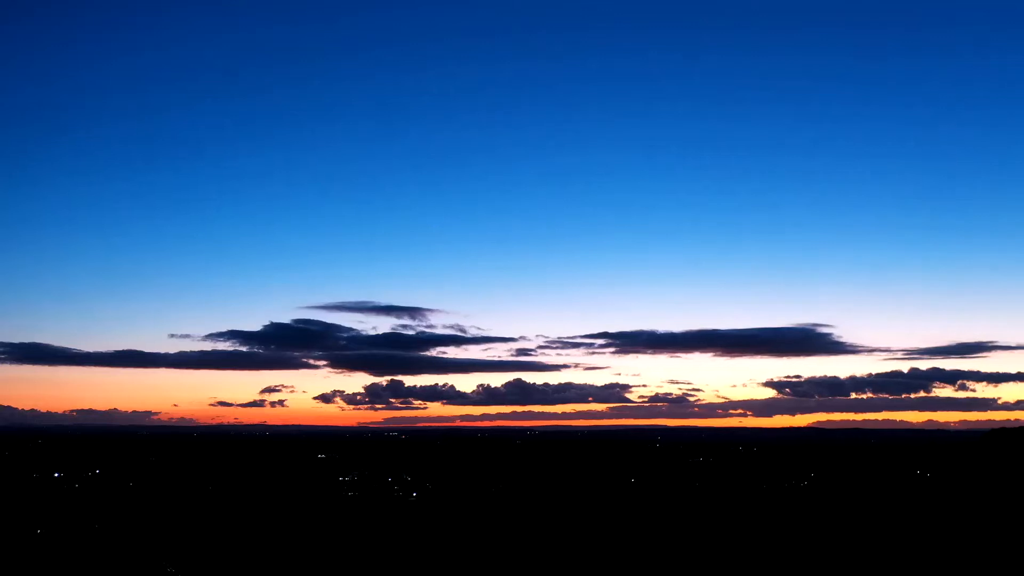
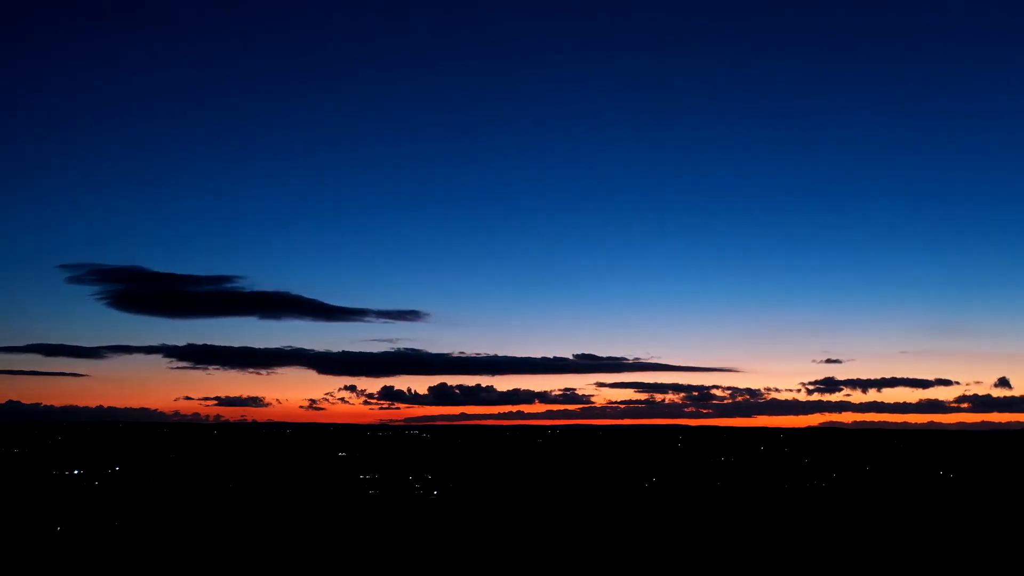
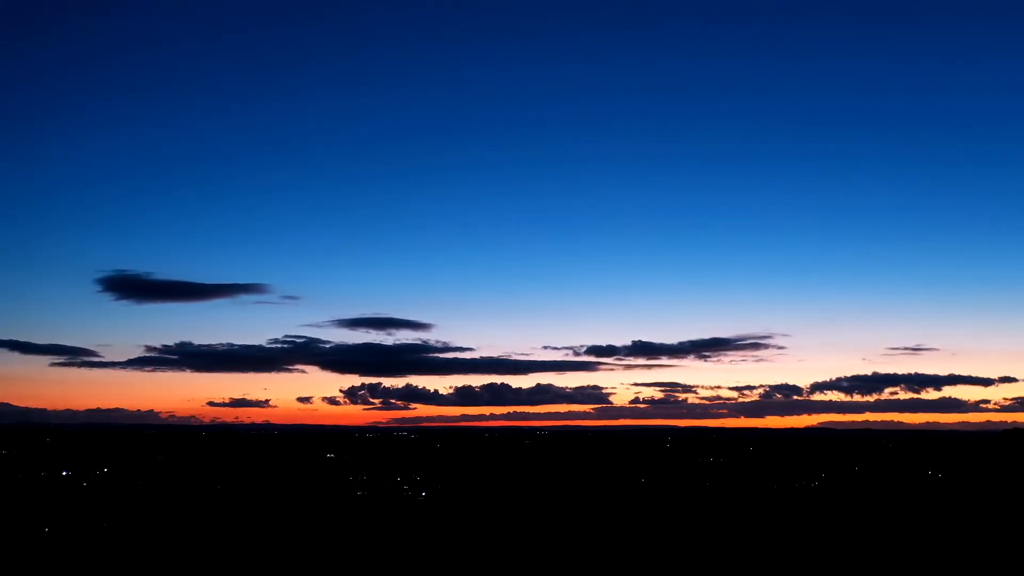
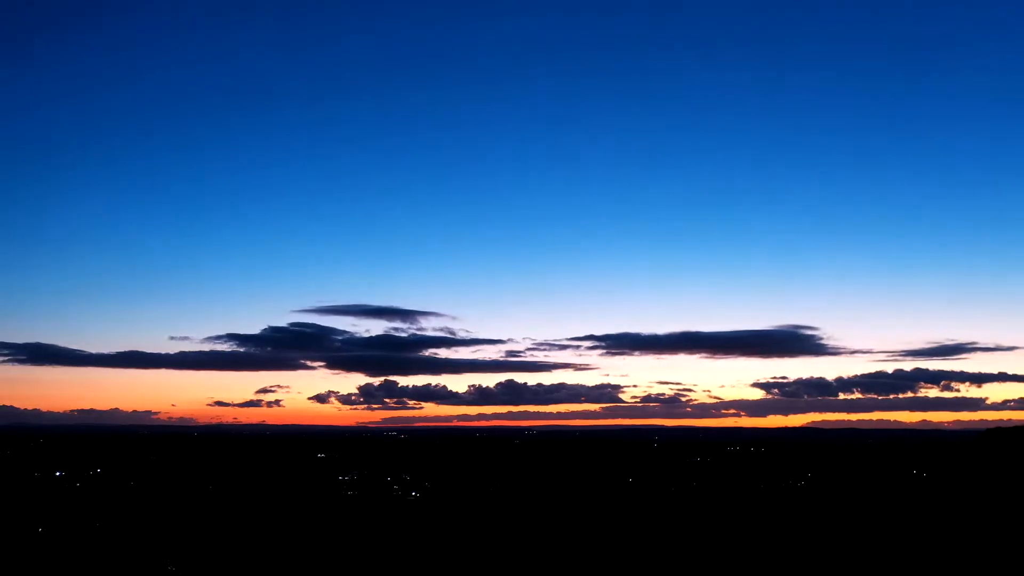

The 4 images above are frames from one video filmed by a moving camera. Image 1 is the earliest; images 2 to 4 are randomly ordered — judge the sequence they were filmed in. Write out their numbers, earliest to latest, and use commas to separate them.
4, 3, 2
